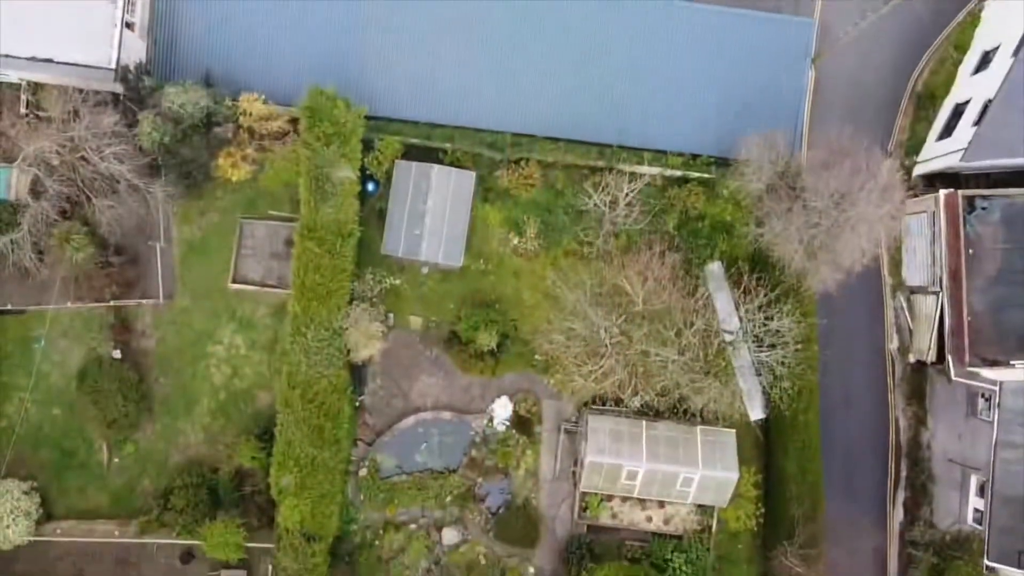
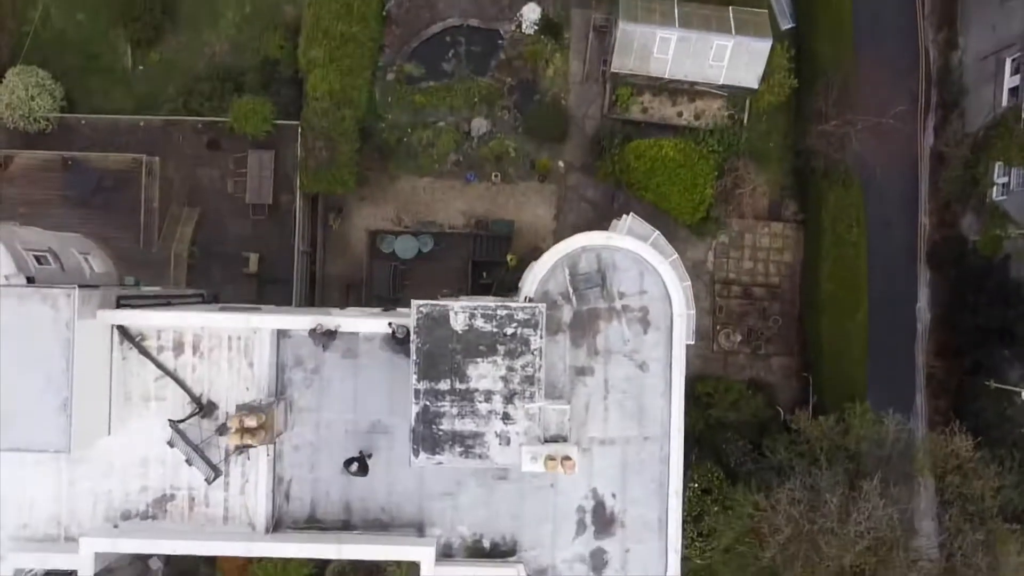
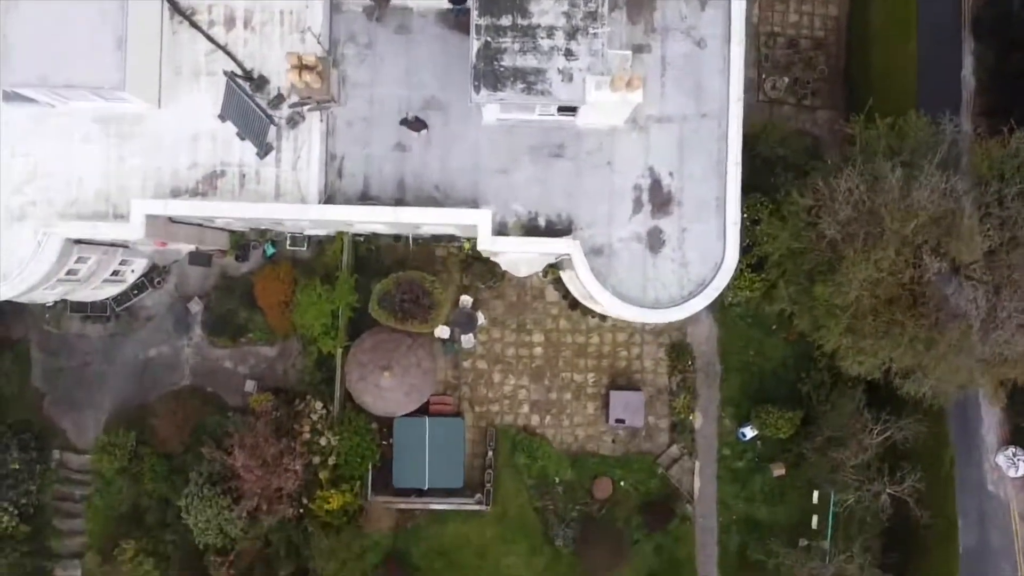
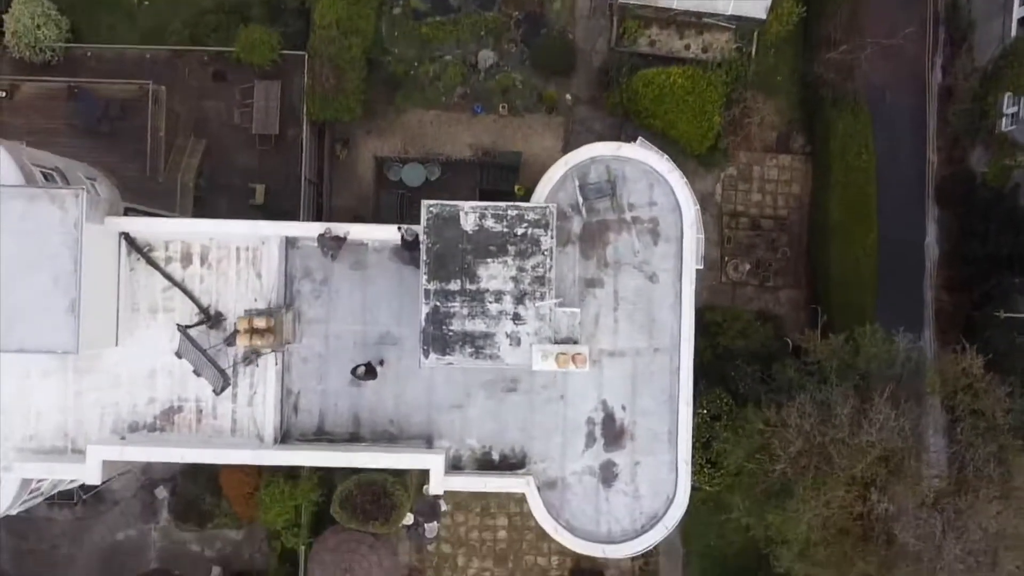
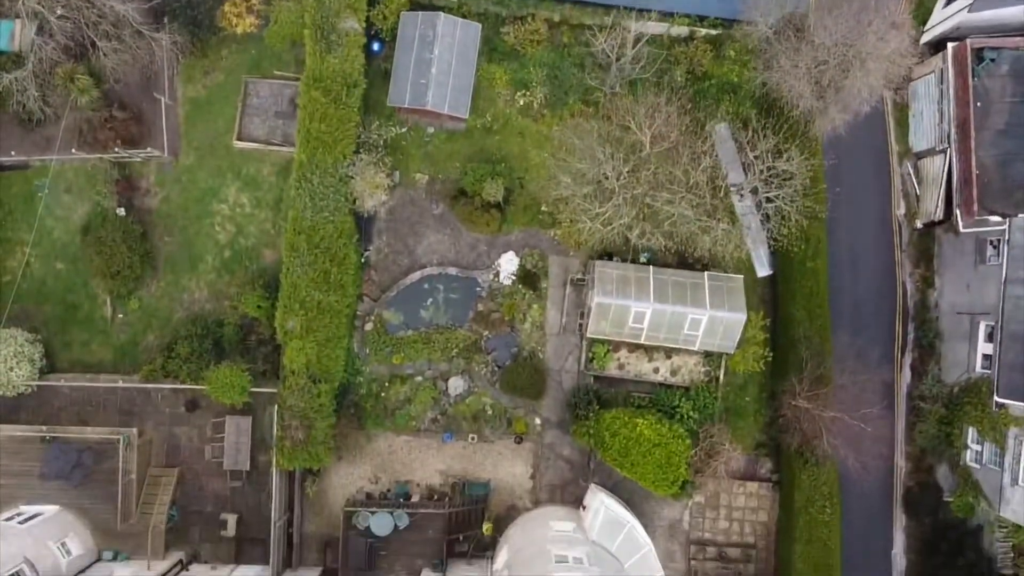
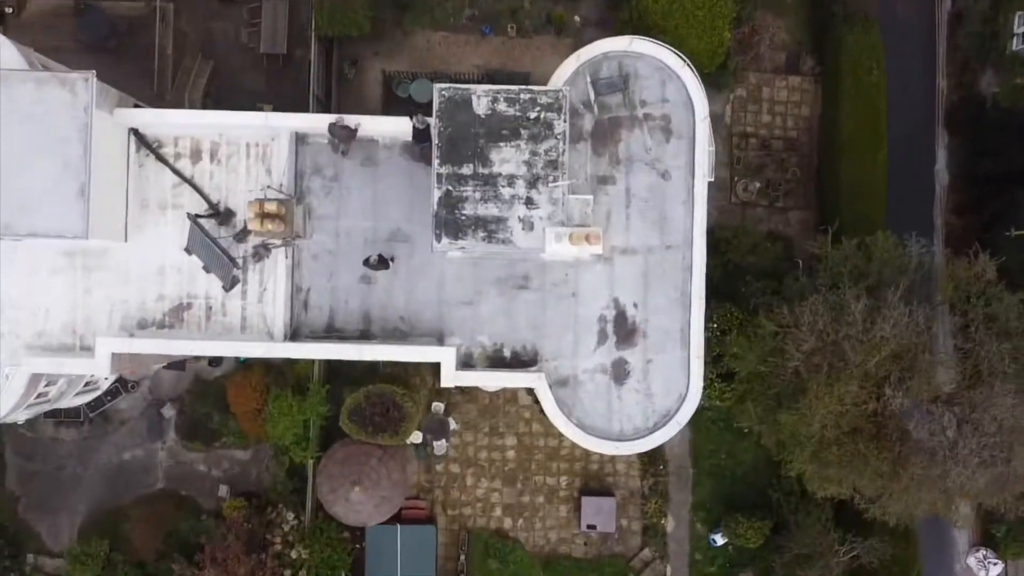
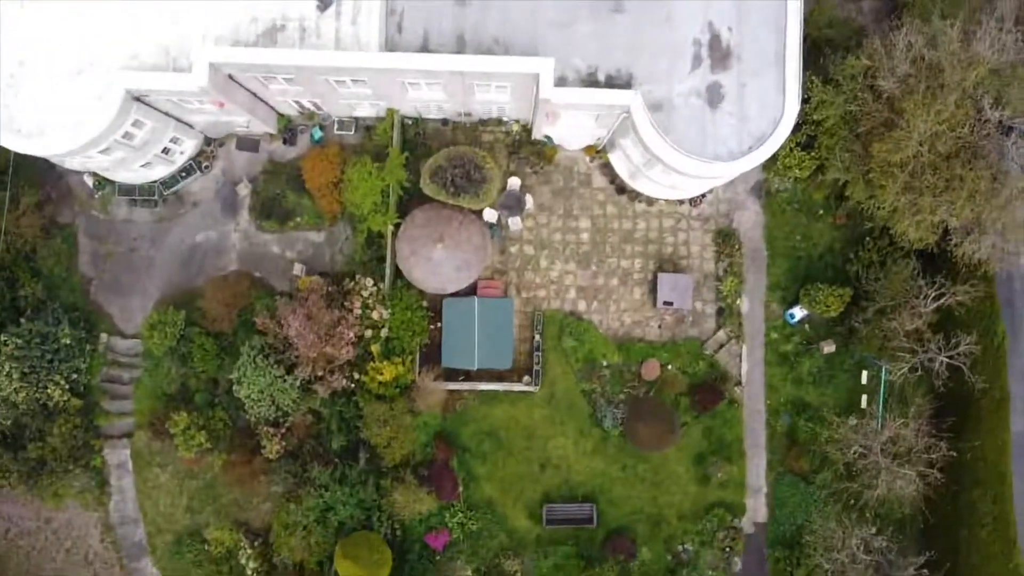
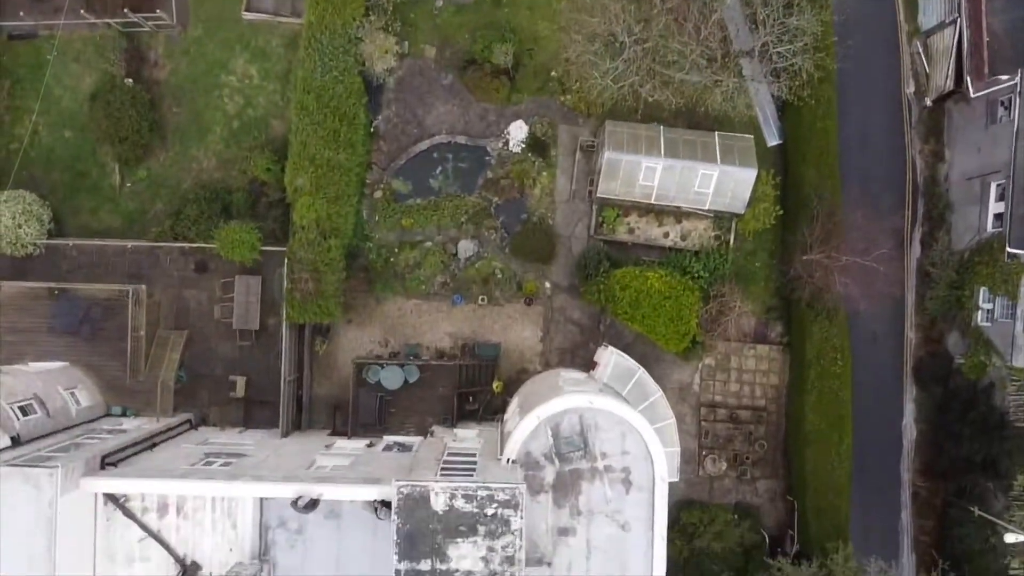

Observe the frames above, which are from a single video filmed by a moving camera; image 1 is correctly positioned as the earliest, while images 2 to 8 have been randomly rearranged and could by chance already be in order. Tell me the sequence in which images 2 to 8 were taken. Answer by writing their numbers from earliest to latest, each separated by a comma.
5, 8, 2, 4, 6, 3, 7
